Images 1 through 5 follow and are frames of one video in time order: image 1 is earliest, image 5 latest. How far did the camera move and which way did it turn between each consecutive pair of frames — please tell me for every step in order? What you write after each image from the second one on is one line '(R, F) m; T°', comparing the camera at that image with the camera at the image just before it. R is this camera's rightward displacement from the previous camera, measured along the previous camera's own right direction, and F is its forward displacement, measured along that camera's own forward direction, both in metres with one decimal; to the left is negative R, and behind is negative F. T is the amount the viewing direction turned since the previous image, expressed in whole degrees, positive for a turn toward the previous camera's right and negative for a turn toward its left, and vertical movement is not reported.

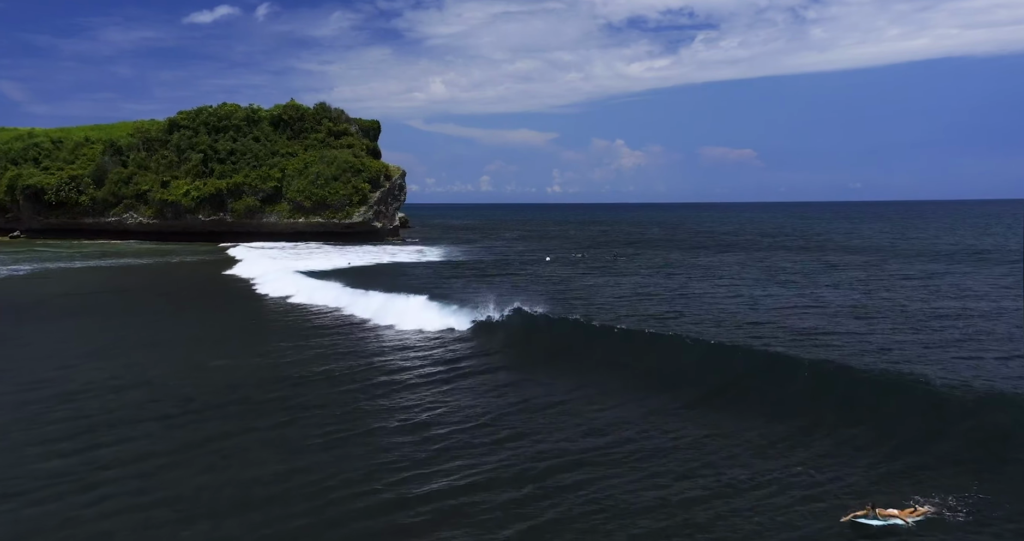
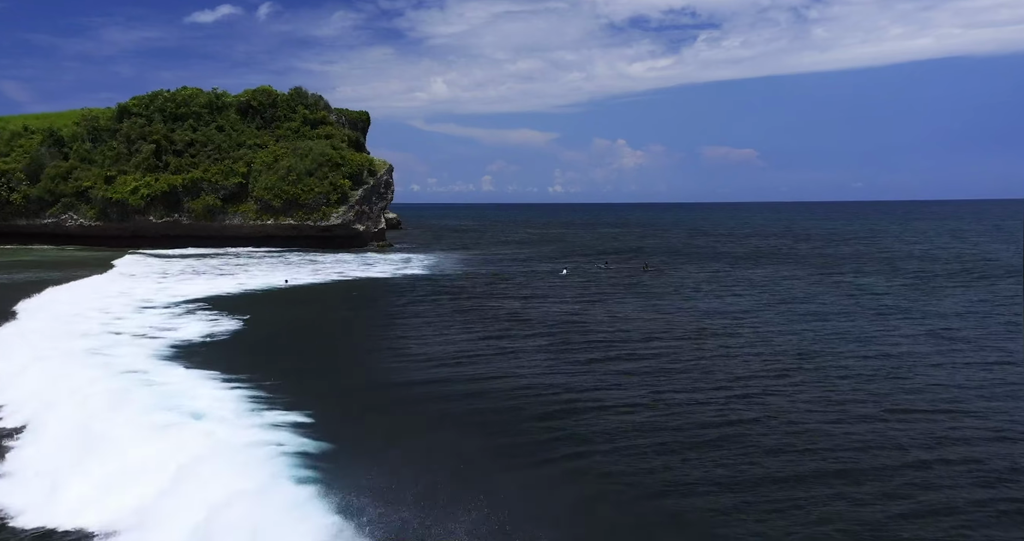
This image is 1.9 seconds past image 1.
(0.0, +10.0) m; 0°
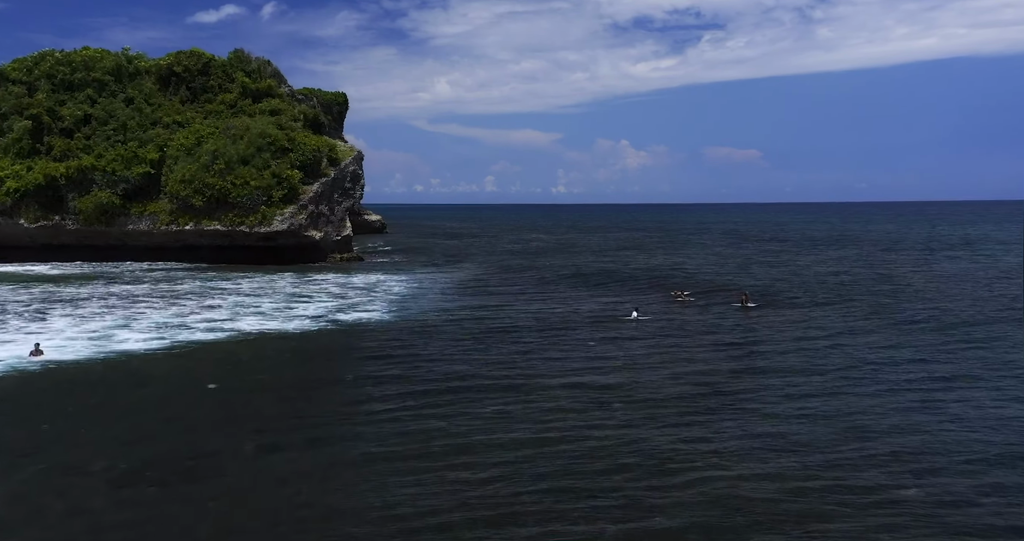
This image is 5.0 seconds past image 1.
(-0.3, +16.9) m; 0°
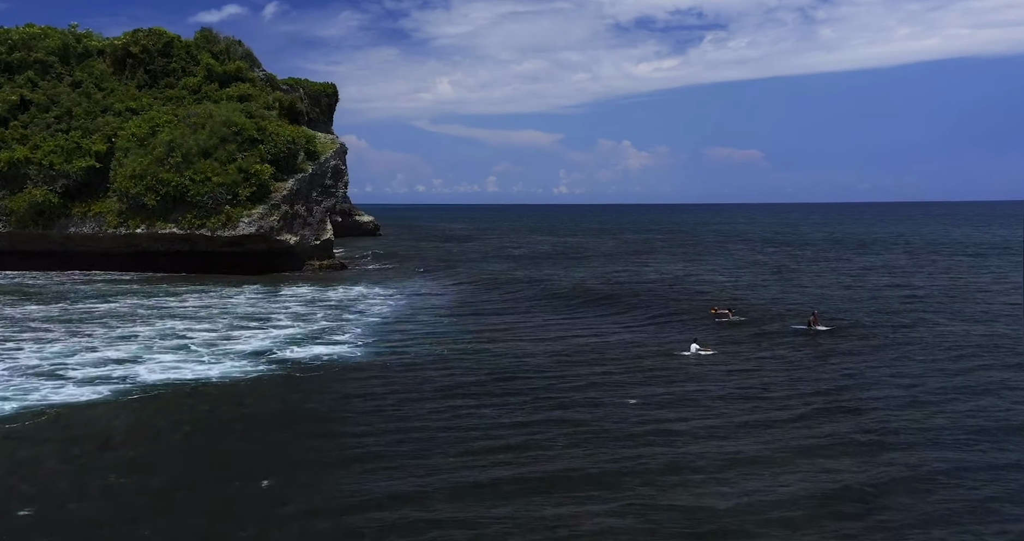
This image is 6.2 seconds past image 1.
(-0.1, +6.5) m; 0°
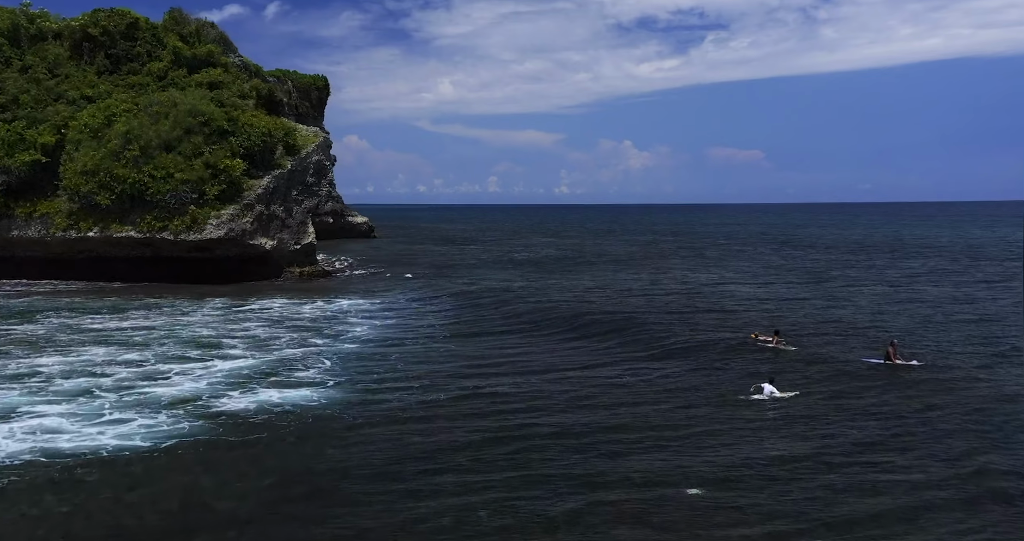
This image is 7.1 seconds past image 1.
(-0.1, +4.8) m; 0°
